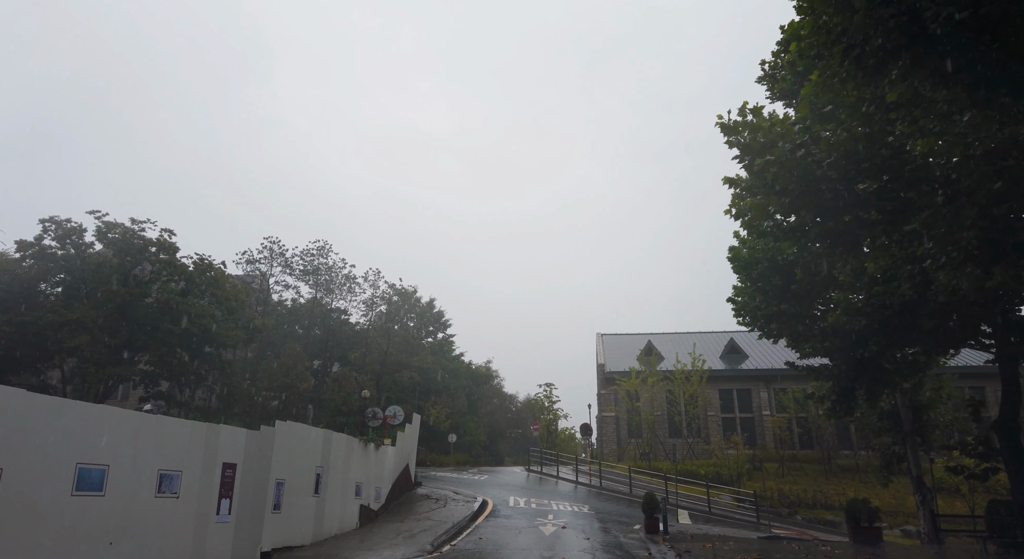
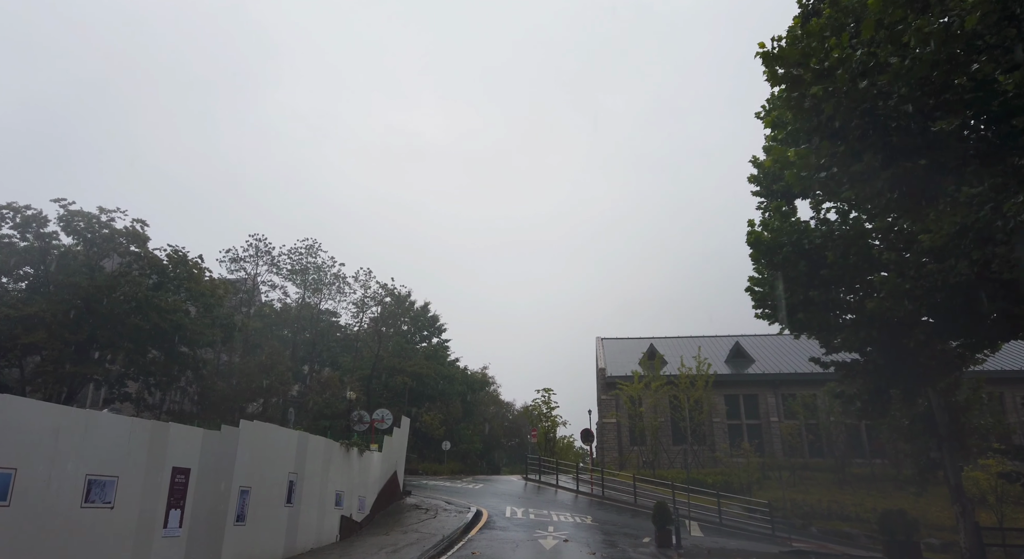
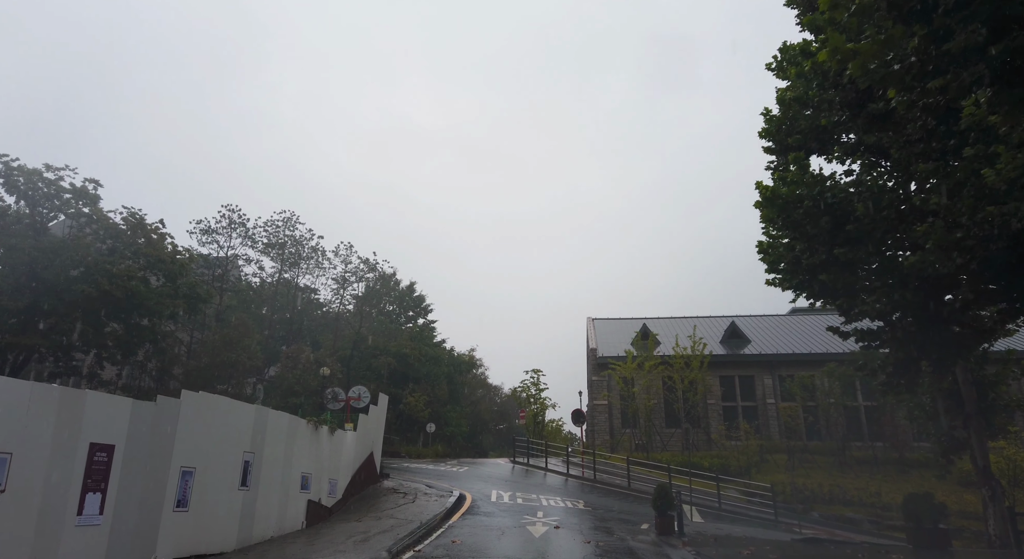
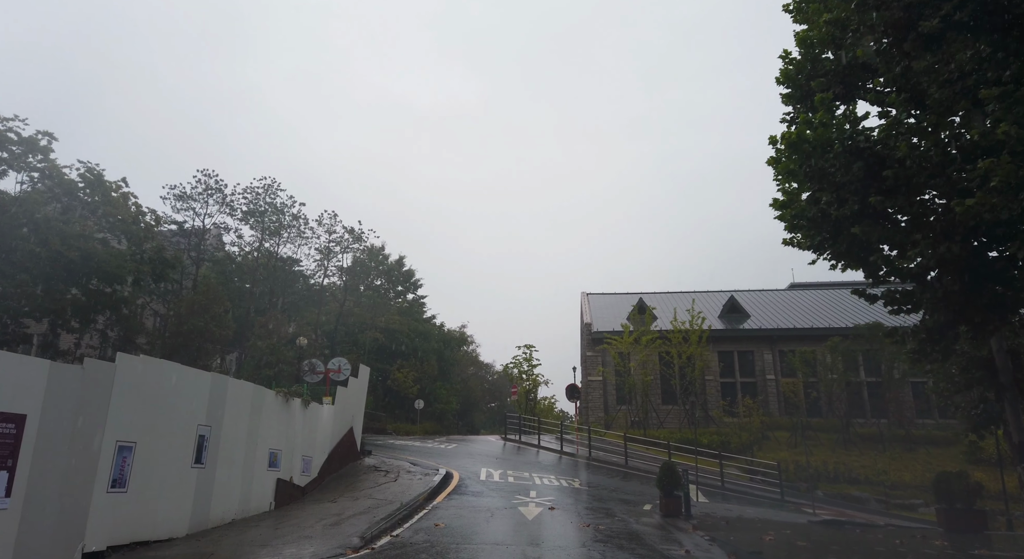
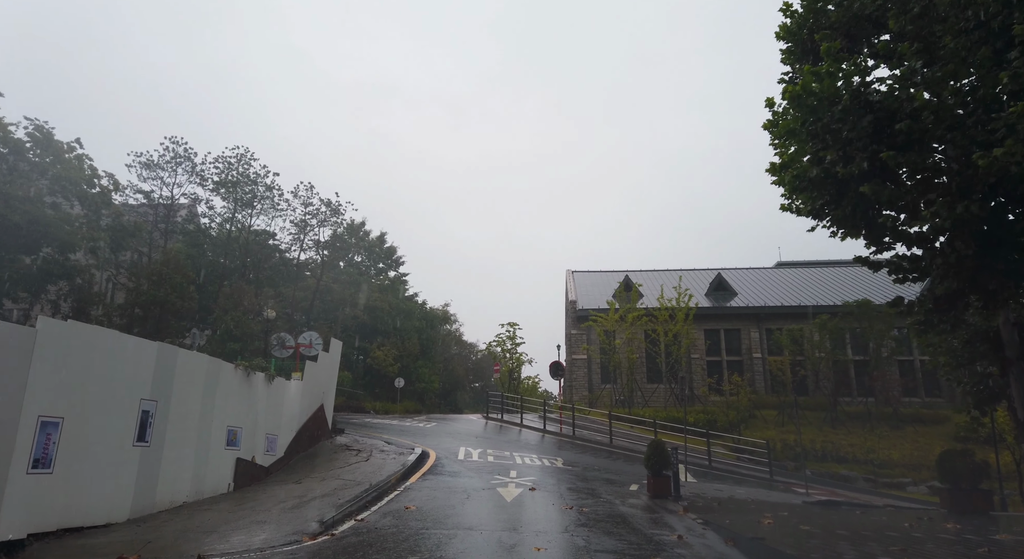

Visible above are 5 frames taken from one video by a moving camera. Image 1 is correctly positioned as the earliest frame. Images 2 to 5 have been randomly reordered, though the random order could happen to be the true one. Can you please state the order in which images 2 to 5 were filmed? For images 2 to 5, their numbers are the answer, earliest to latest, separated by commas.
2, 3, 4, 5
